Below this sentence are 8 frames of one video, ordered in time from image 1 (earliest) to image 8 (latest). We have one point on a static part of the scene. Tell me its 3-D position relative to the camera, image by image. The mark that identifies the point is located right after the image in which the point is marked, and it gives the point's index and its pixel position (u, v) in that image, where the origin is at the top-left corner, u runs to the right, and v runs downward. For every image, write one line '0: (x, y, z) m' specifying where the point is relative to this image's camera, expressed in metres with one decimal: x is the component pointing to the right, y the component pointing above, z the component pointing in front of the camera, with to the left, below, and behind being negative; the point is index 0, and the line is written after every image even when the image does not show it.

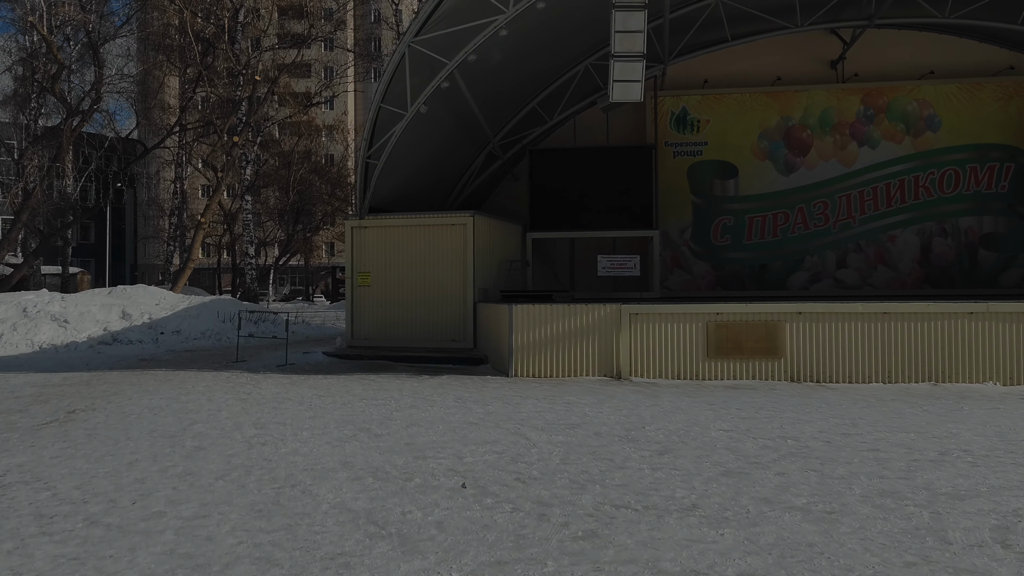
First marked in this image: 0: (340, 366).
0: (-3.9, -1.8, +18.1) m
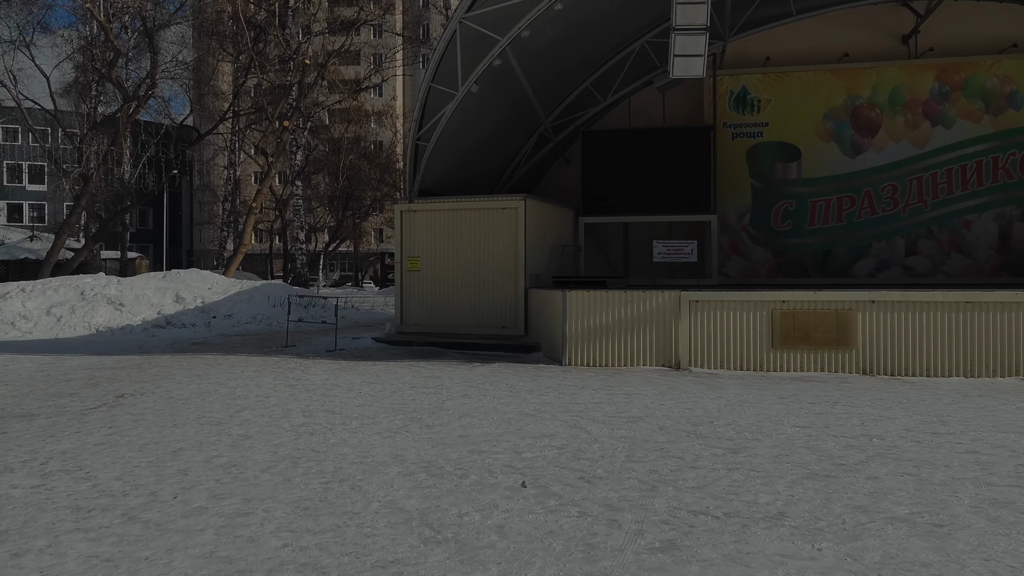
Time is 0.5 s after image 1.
0: (-2.7, -1.4, +17.7) m
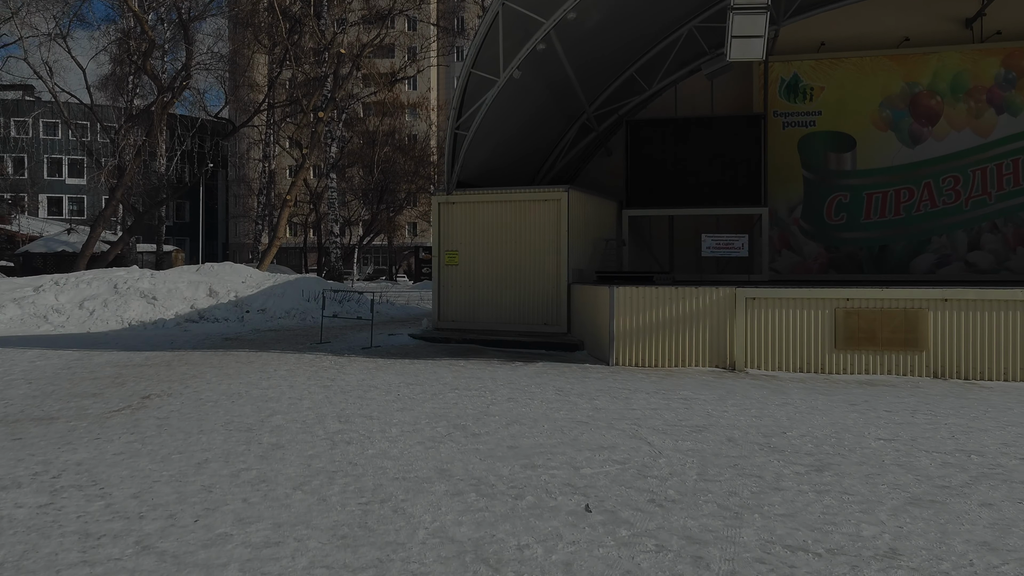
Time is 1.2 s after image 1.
0: (-1.8, -1.3, +17.0) m
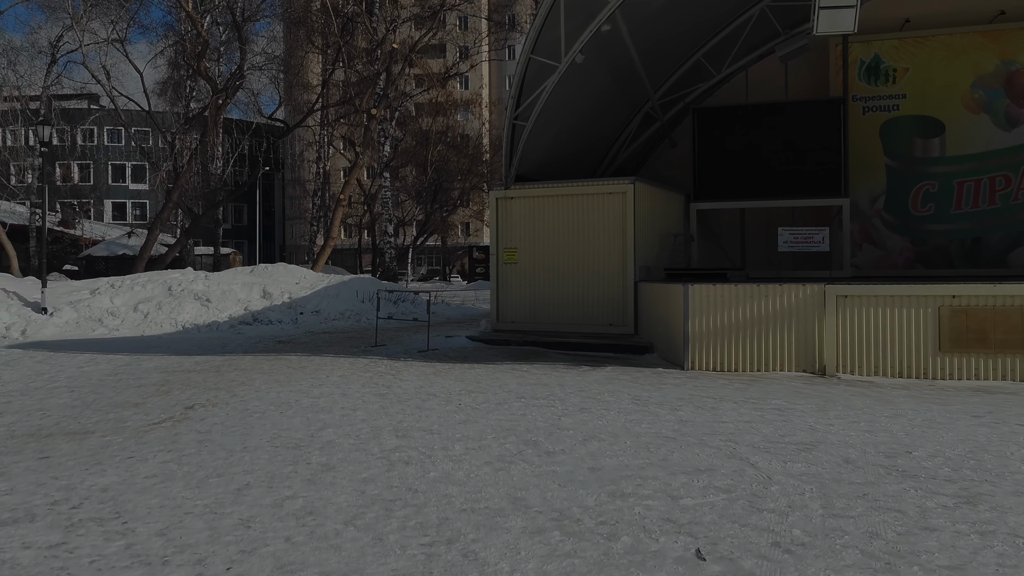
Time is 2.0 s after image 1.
0: (-0.5, -1.3, +16.1) m
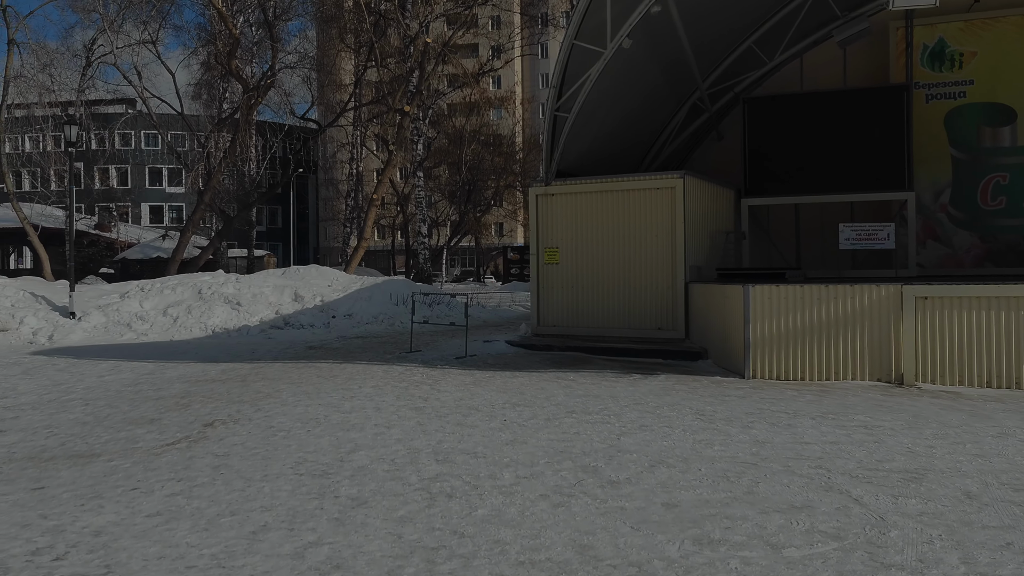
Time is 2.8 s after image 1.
0: (+0.3, -1.4, +15.1) m
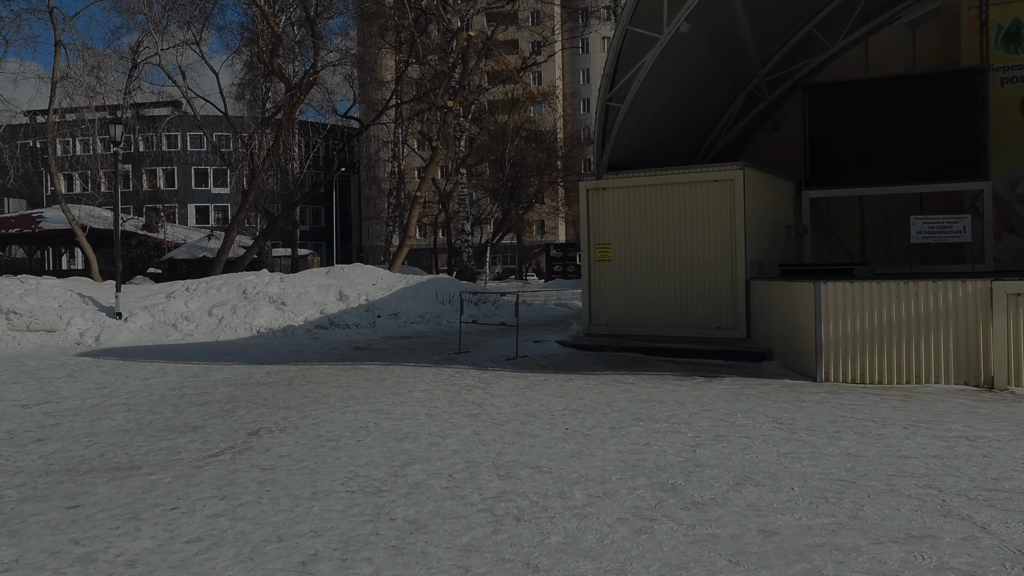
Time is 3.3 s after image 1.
0: (+1.3, -1.3, +14.5) m
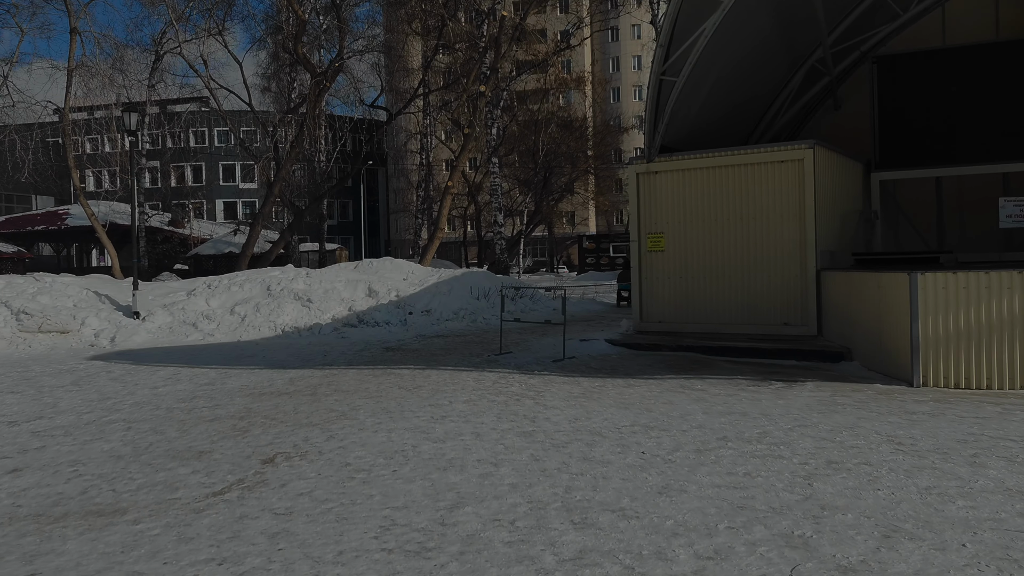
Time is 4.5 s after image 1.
0: (+2.0, -1.2, +13.0) m
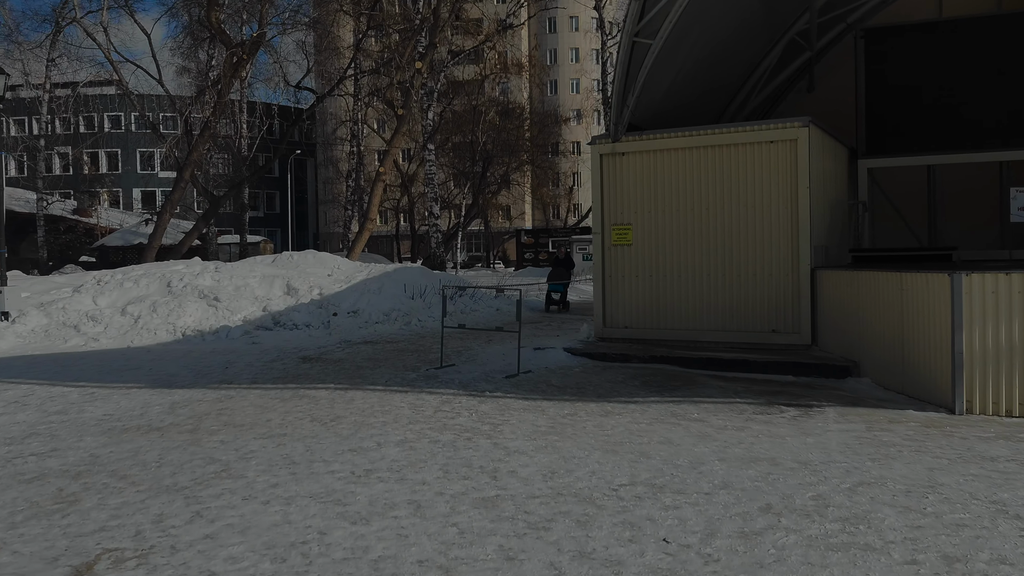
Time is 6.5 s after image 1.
0: (+1.3, -1.2, +10.8) m
